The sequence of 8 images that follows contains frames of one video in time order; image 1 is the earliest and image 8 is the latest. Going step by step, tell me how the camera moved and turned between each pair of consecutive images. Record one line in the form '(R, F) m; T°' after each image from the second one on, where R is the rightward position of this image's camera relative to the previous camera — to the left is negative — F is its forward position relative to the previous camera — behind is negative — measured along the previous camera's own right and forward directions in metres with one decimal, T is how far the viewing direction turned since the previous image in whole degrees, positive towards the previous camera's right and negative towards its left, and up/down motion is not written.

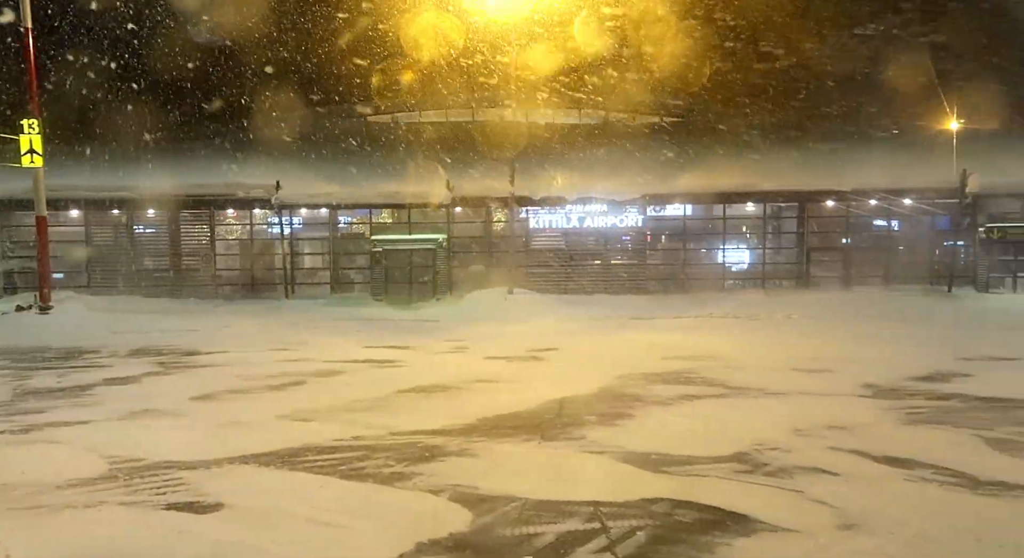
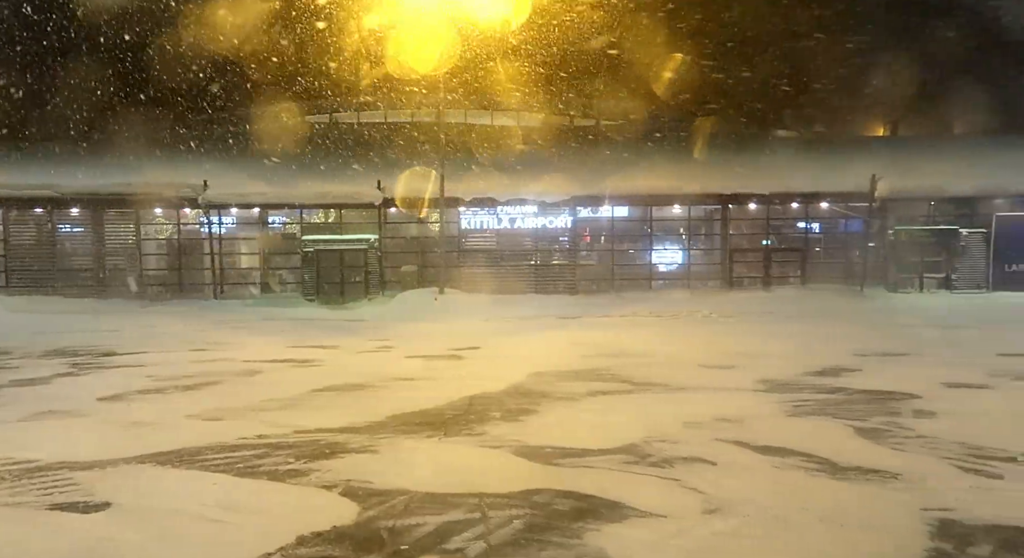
(+0.3, -0.2) m; +4°
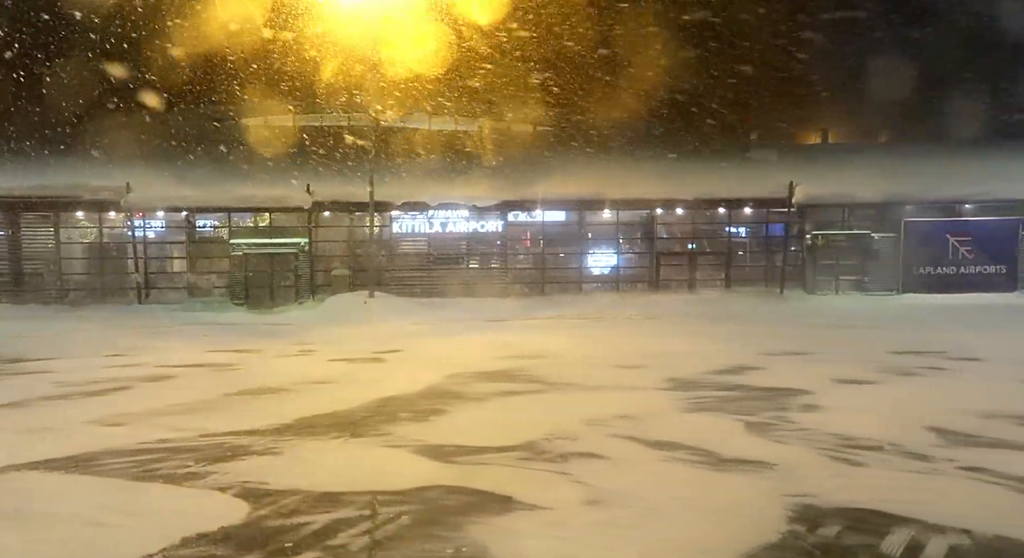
(+0.3, -0.2) m; +4°
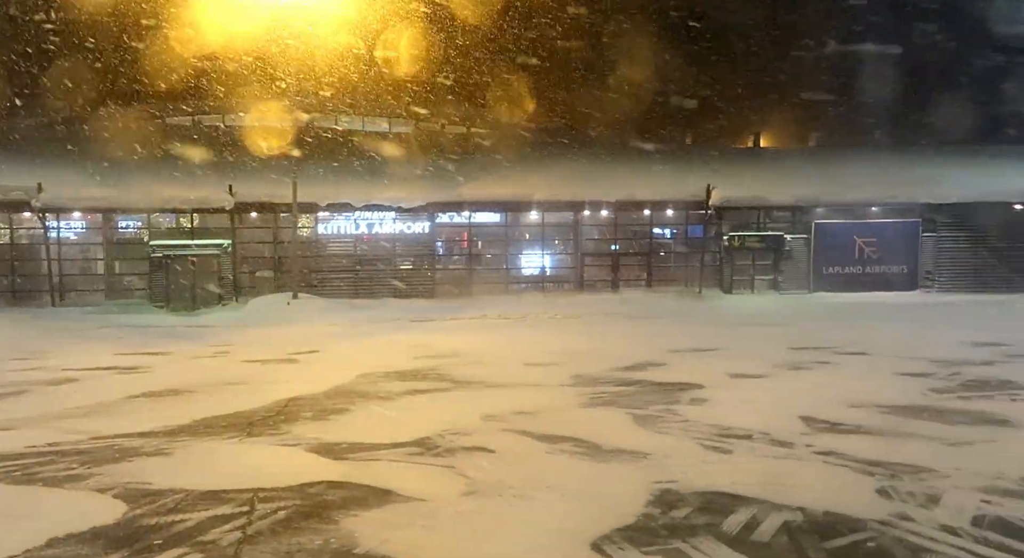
(+0.3, -0.2) m; +5°
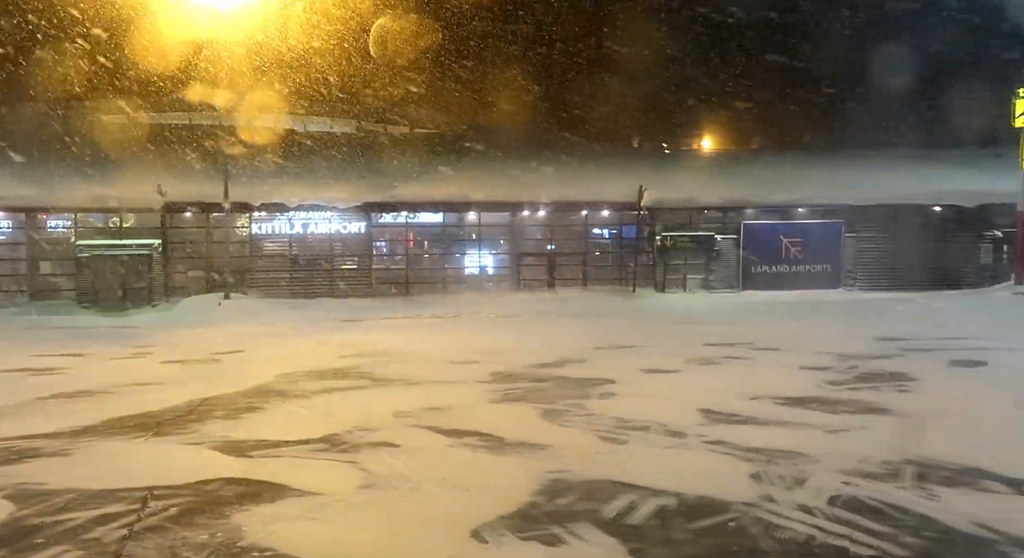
(+0.3, -0.1) m; +4°
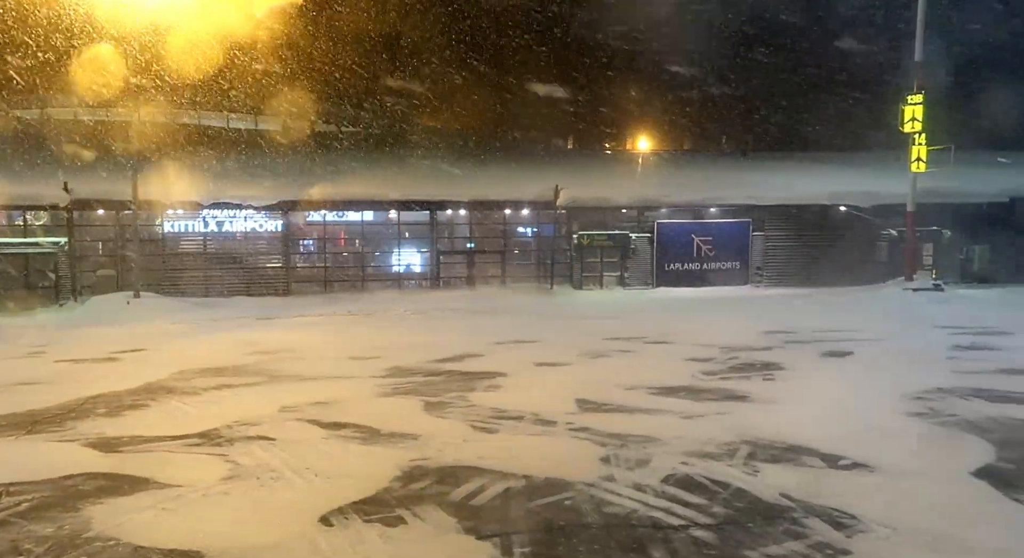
(+0.4, -0.2) m; +5°
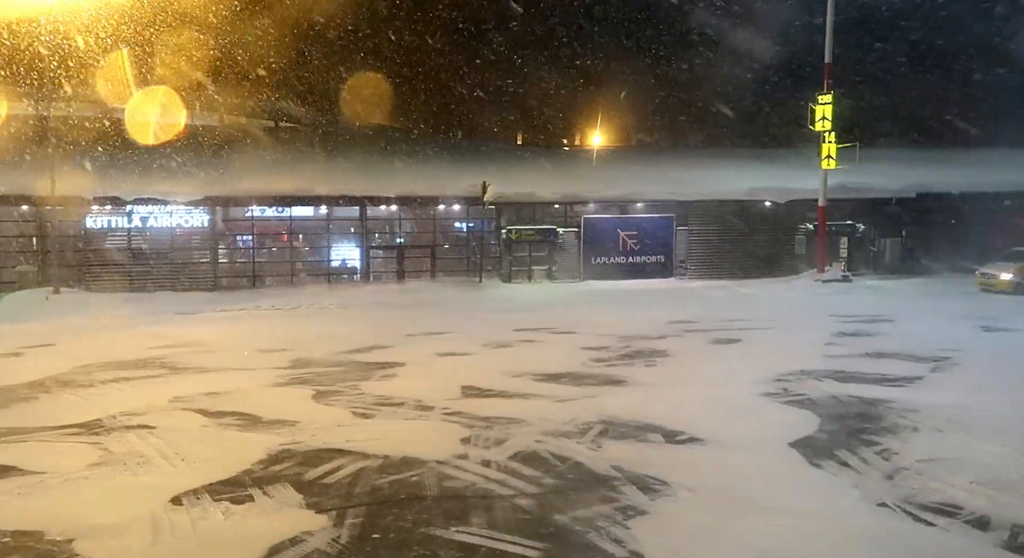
(+0.4, -0.2) m; +4°
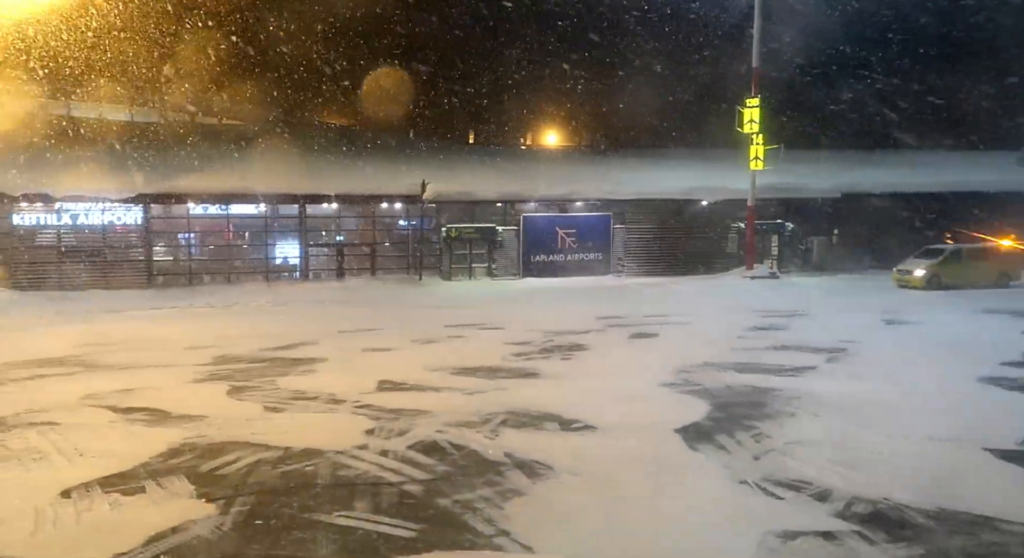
(+0.2, -0.1) m; +4°
